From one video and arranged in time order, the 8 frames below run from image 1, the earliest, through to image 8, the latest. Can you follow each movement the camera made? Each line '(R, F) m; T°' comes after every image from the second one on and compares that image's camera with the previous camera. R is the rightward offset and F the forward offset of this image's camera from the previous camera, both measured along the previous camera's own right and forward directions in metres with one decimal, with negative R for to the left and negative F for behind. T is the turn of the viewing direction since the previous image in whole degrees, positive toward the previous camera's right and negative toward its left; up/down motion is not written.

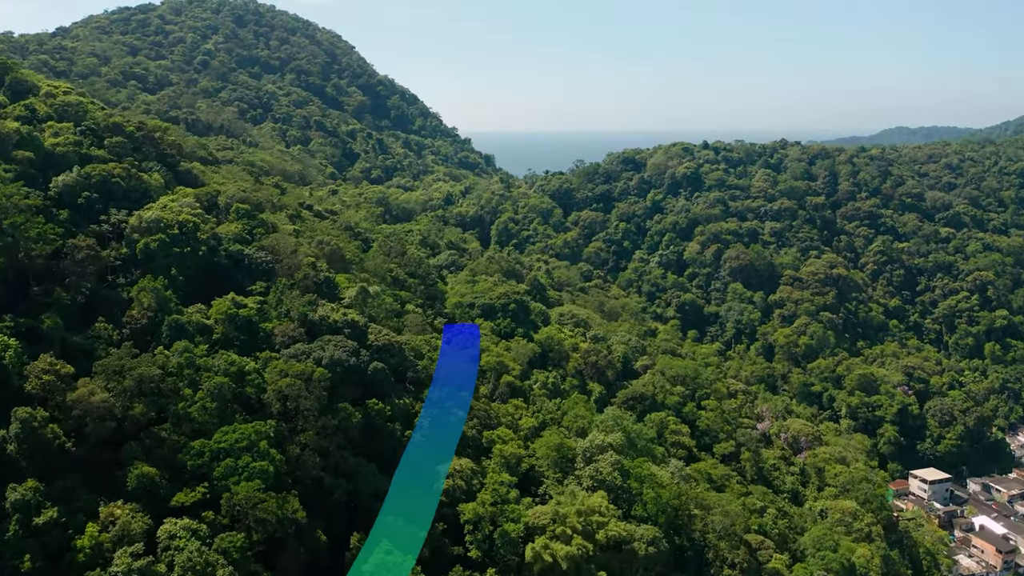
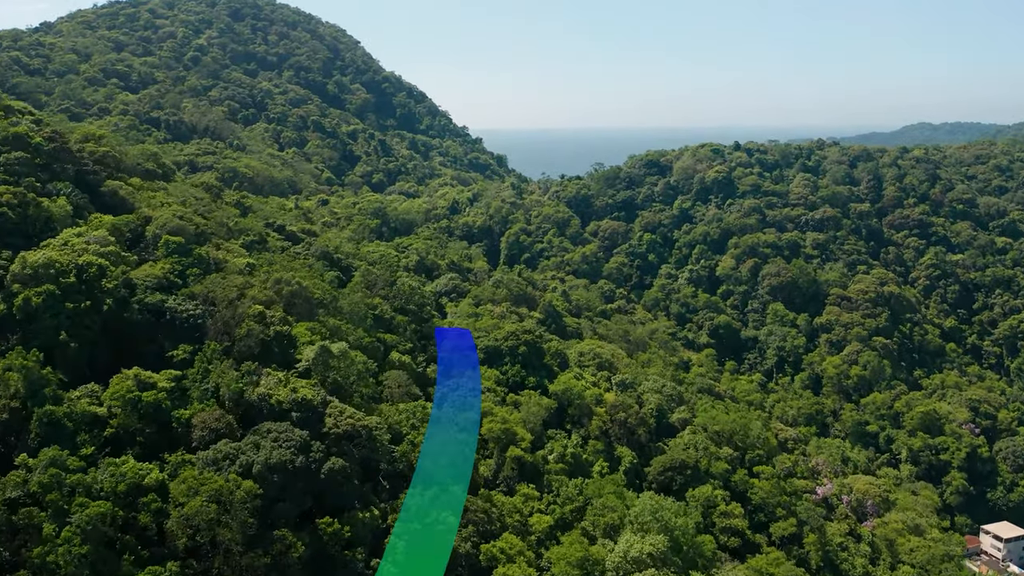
(+0.1, +4.4) m; -1°
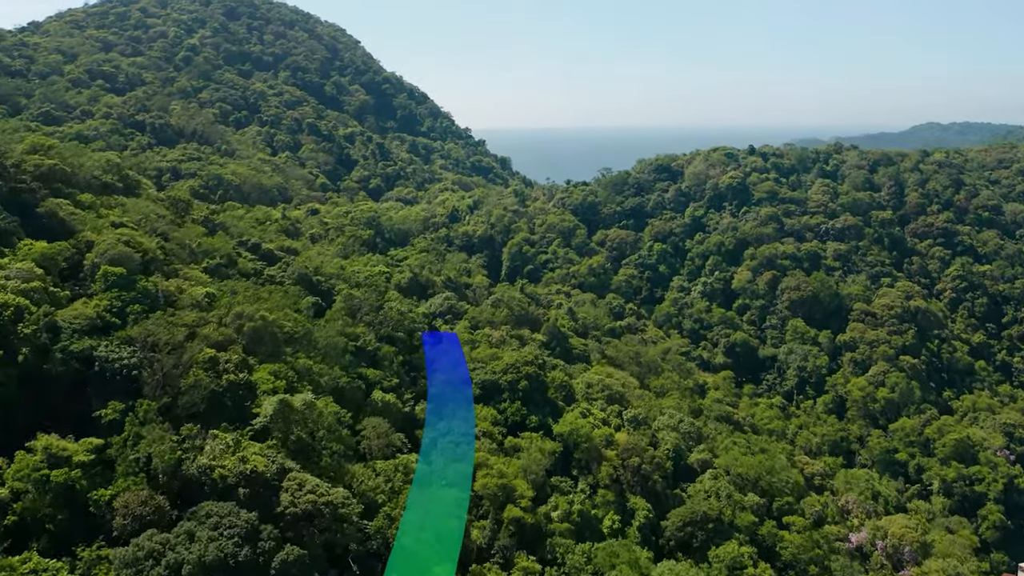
(+0.1, +2.2) m; 0°
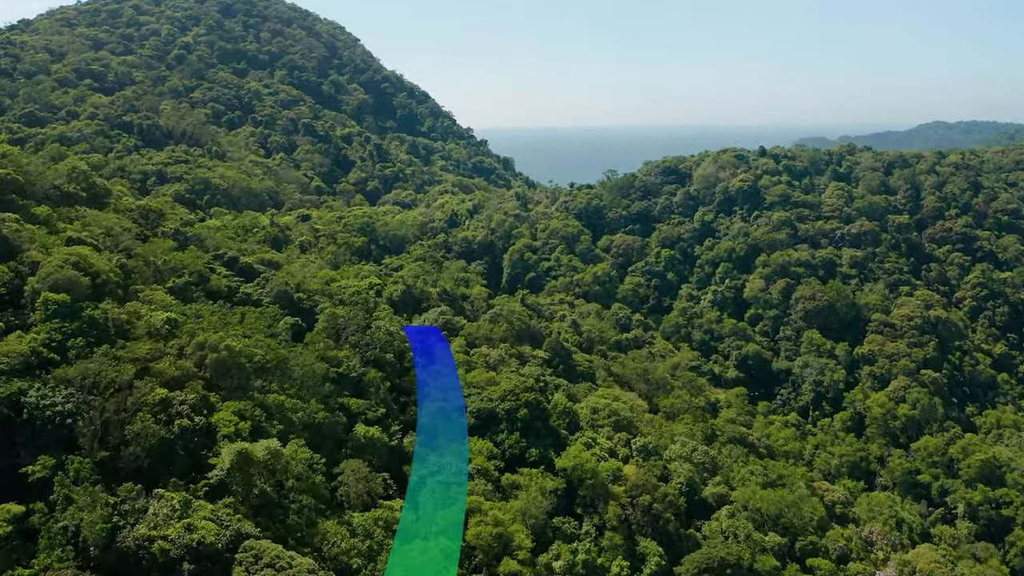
(+0.1, +1.6) m; 0°
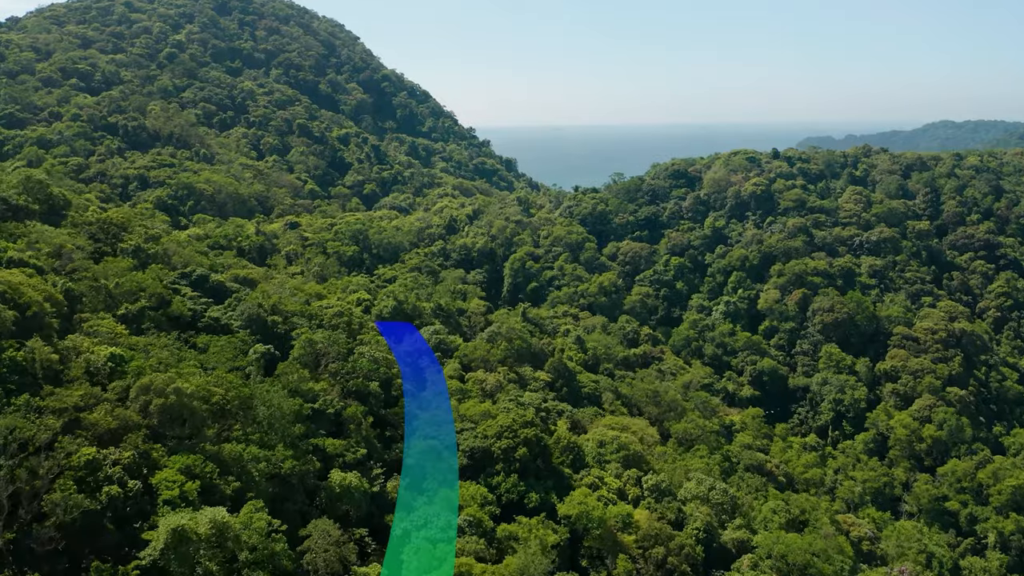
(+0.1, +1.8) m; 0°
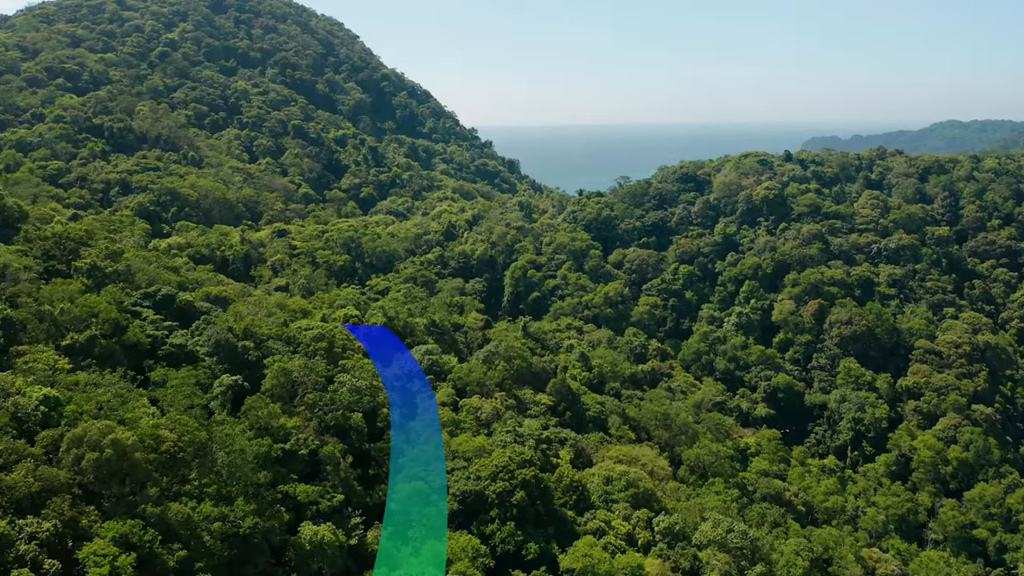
(+0.1, +1.6) m; 0°
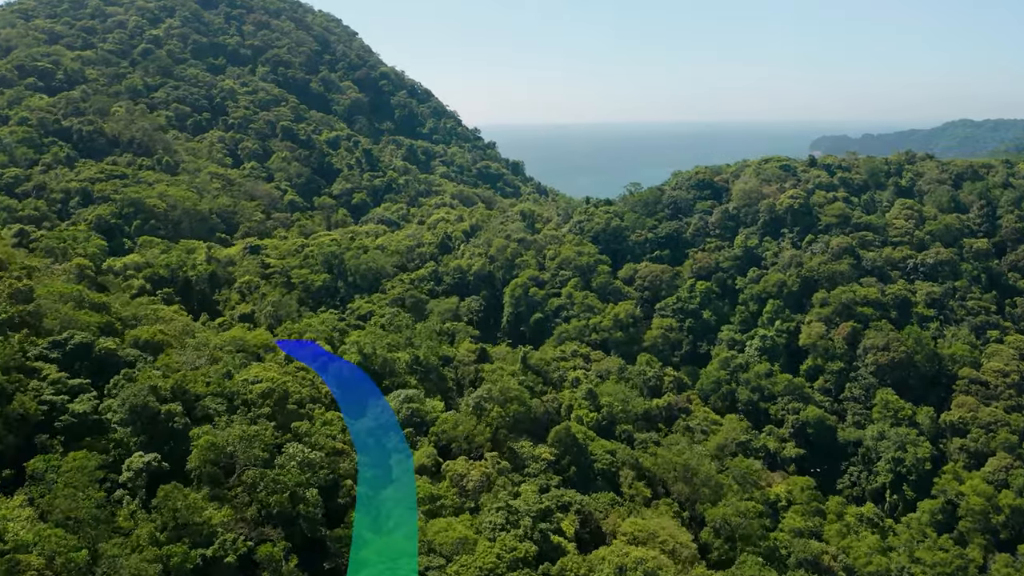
(+0.2, +2.9) m; 0°
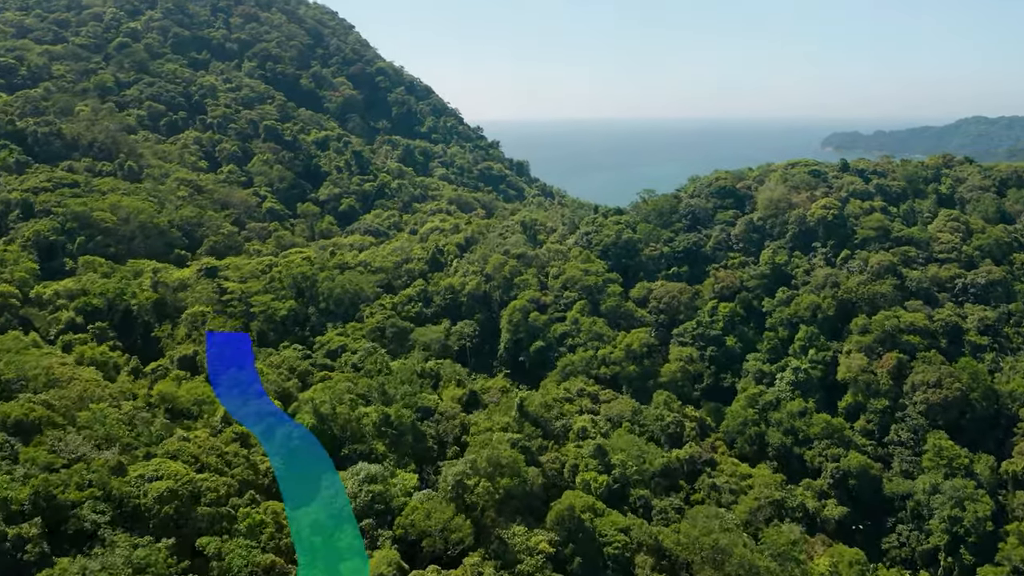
(+0.3, +3.4) m; 0°
